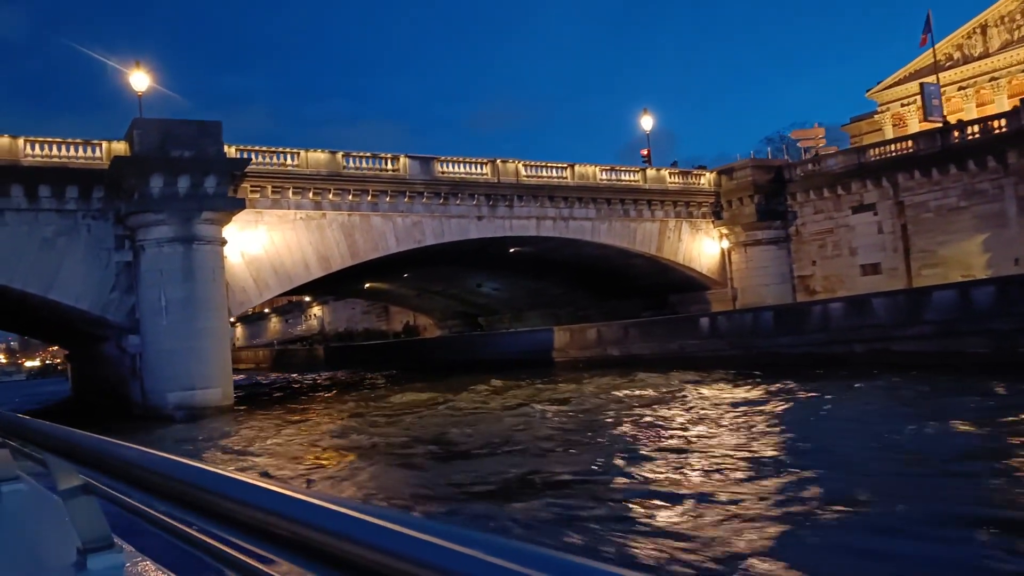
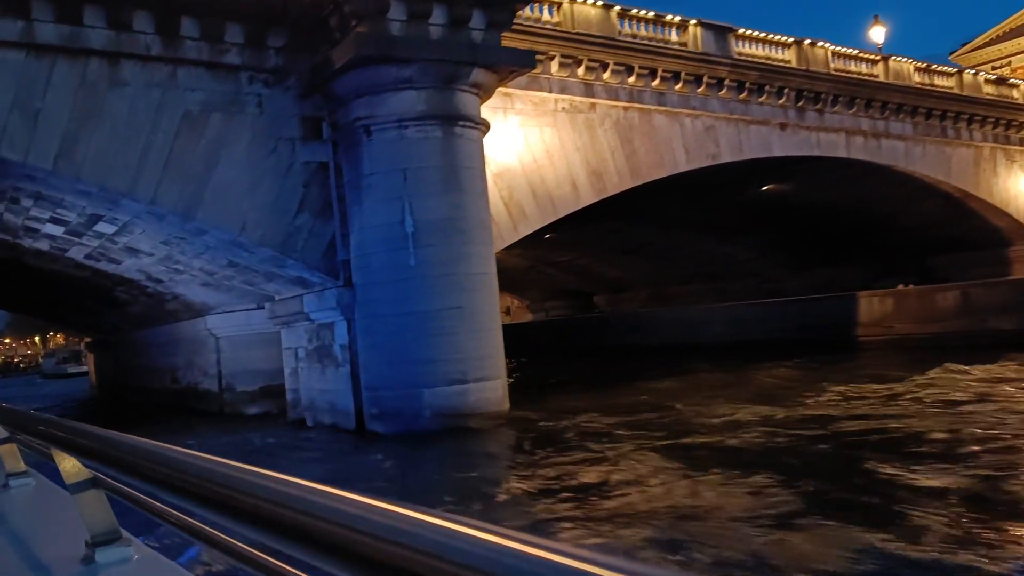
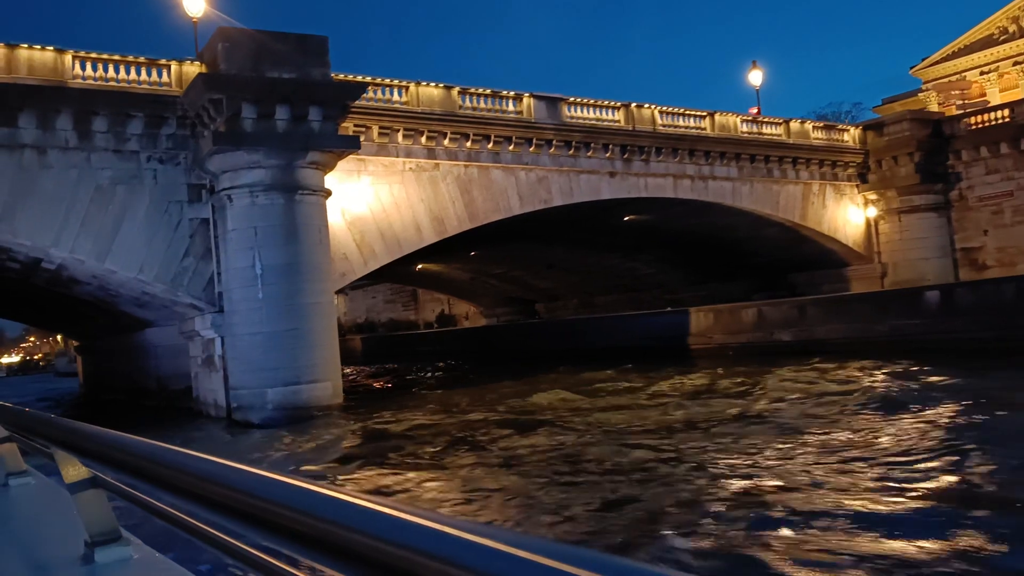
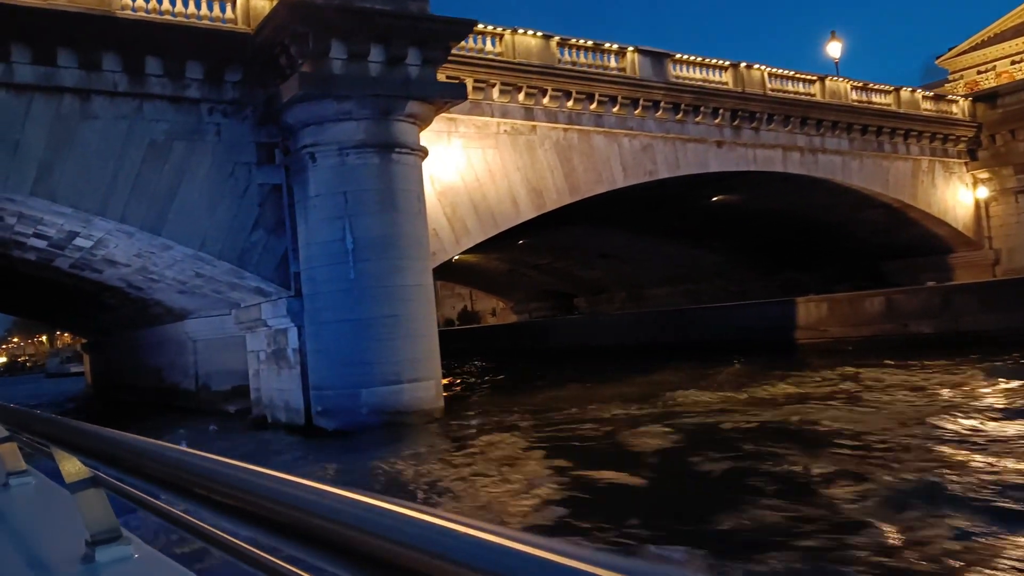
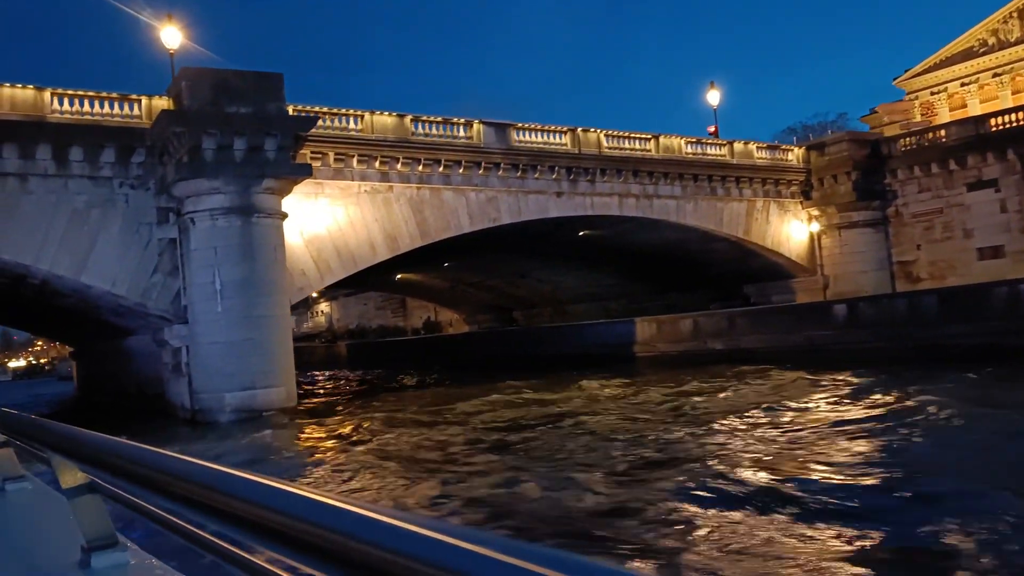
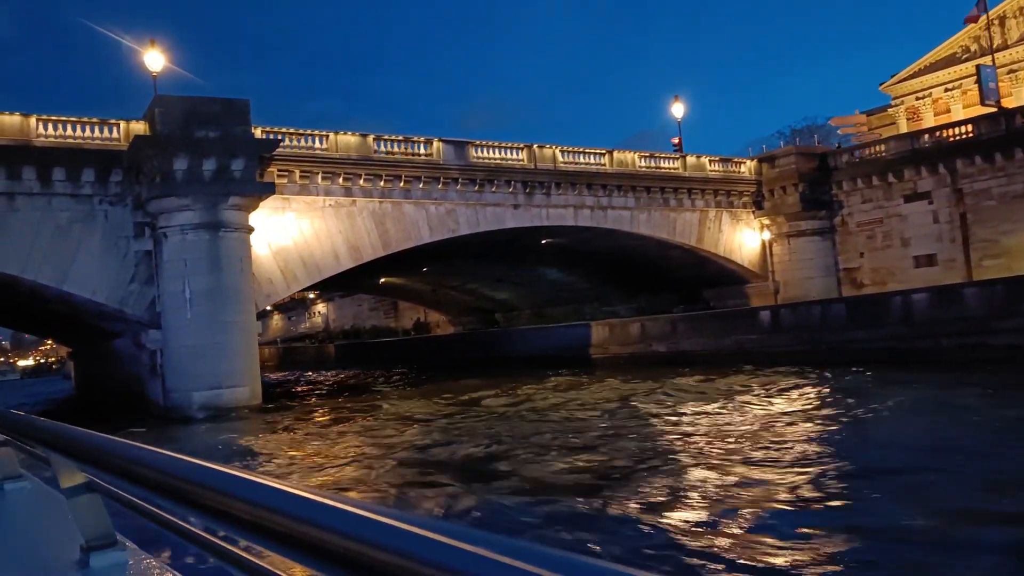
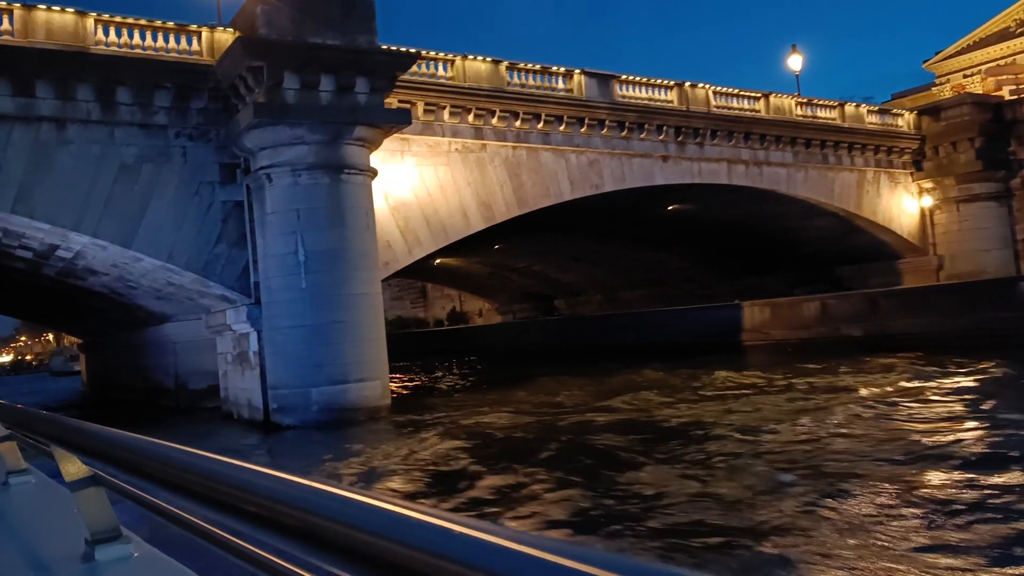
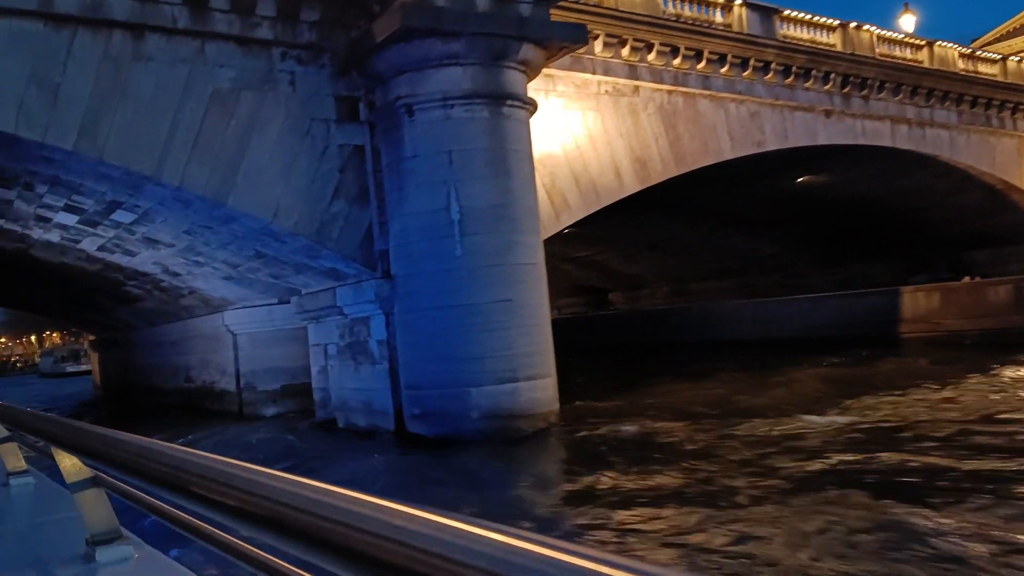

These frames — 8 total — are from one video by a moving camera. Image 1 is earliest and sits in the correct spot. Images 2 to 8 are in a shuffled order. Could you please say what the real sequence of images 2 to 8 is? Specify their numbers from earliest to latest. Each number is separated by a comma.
6, 5, 3, 7, 4, 2, 8
